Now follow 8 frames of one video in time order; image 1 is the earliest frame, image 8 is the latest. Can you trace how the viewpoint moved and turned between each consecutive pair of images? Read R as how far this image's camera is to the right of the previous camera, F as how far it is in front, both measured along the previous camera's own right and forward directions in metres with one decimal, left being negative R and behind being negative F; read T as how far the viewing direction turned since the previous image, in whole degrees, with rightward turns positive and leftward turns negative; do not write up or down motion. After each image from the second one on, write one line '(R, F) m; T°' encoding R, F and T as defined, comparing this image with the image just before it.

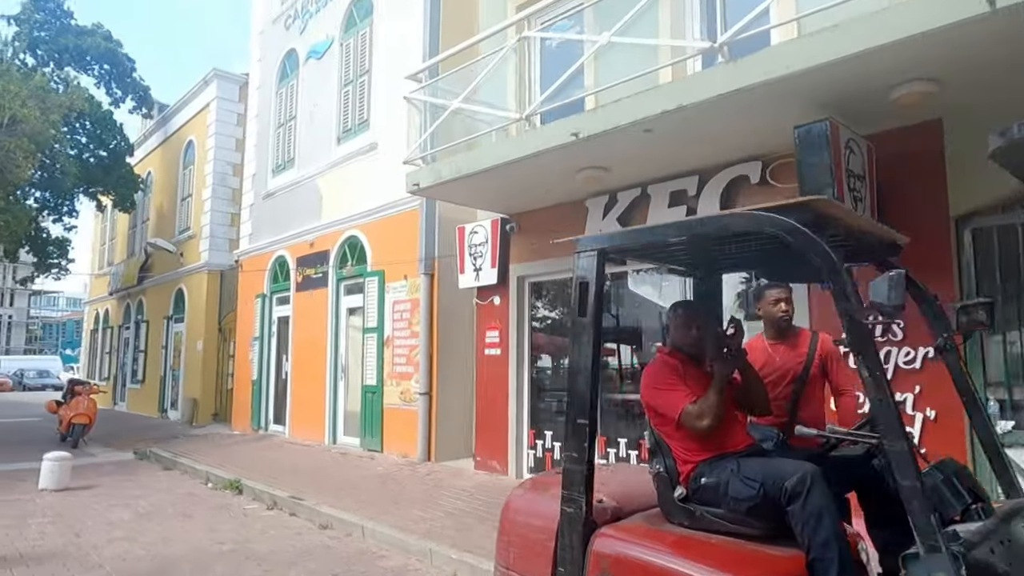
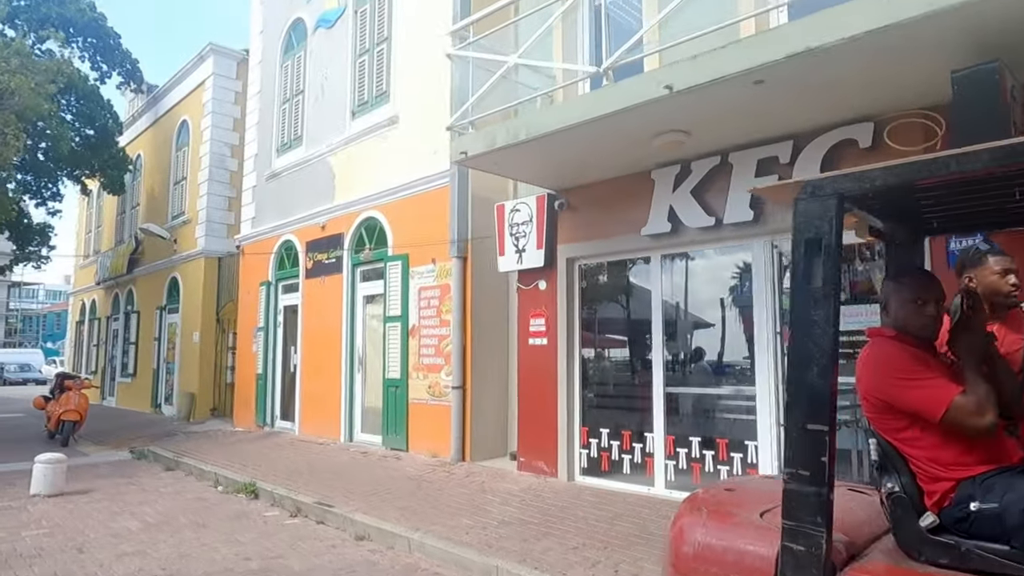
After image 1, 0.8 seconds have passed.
(-0.7, +0.8) m; +1°
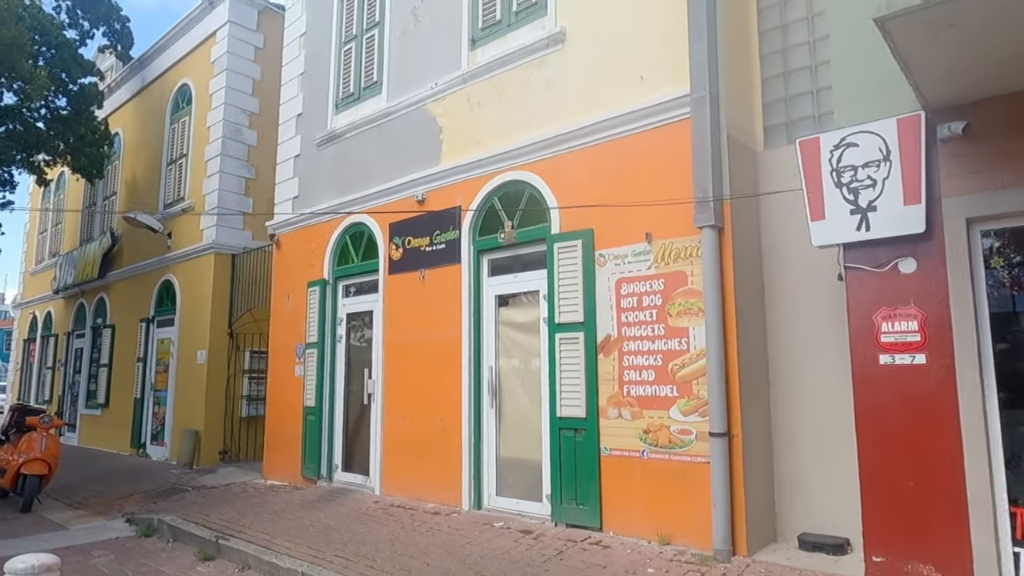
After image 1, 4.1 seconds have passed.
(-2.6, +3.1) m; +4°
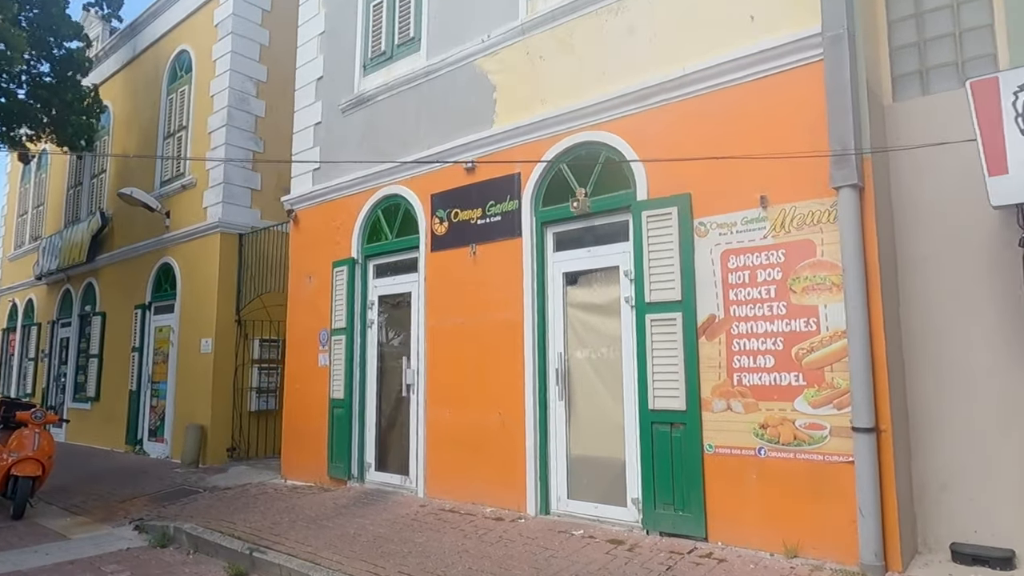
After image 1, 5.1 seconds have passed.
(-0.8, +0.8) m; +2°
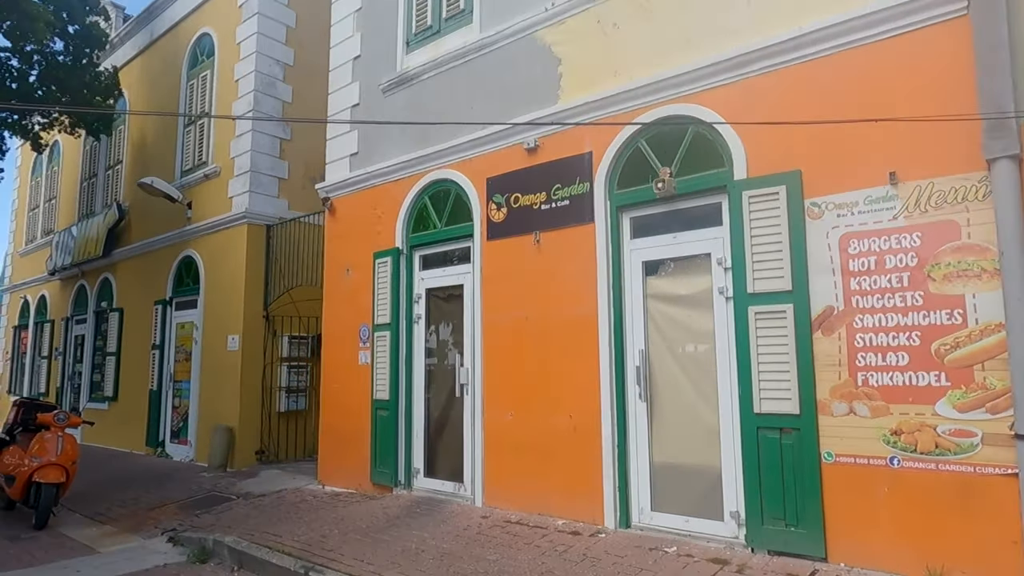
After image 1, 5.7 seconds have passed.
(-0.6, +0.6) m; 0°
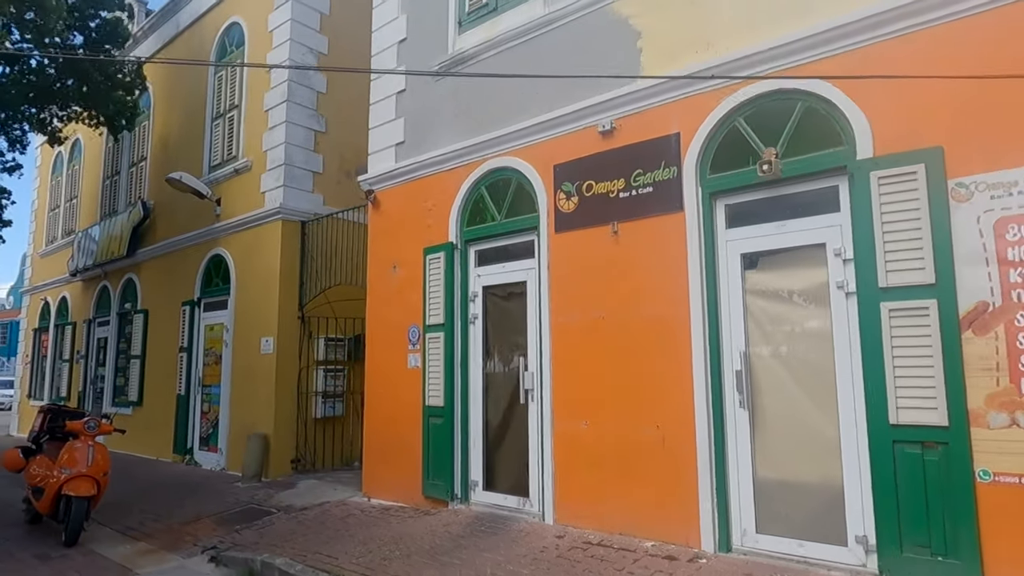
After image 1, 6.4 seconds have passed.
(-0.6, +0.6) m; -1°
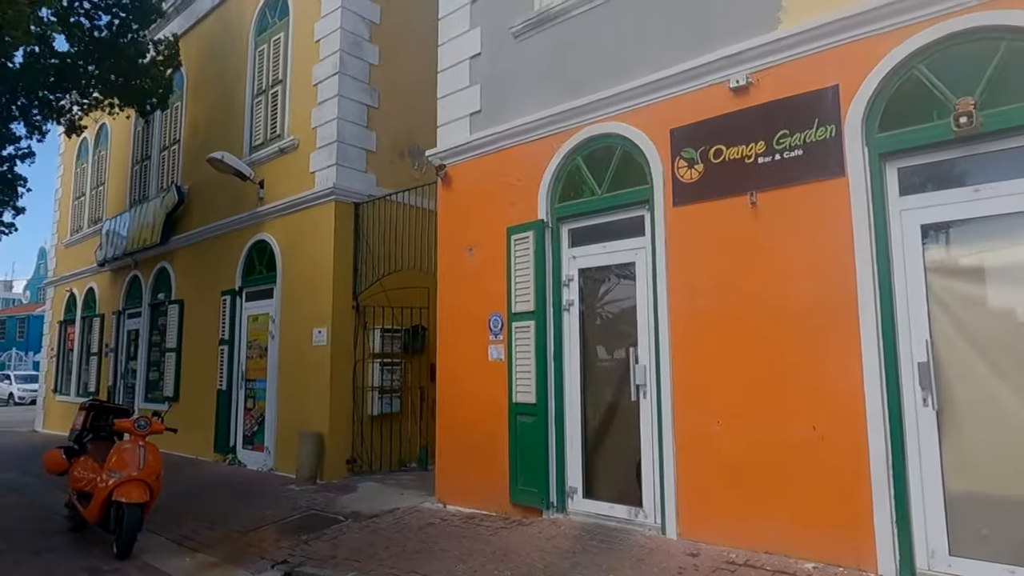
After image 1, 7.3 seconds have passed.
(-0.9, +0.7) m; -1°
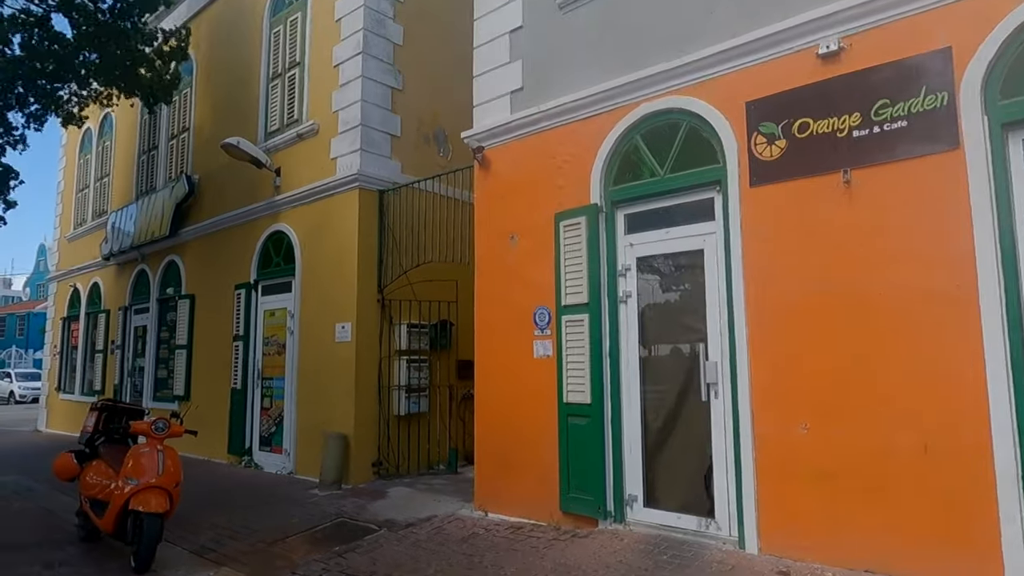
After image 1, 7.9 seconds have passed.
(-0.5, +0.5) m; 0°
